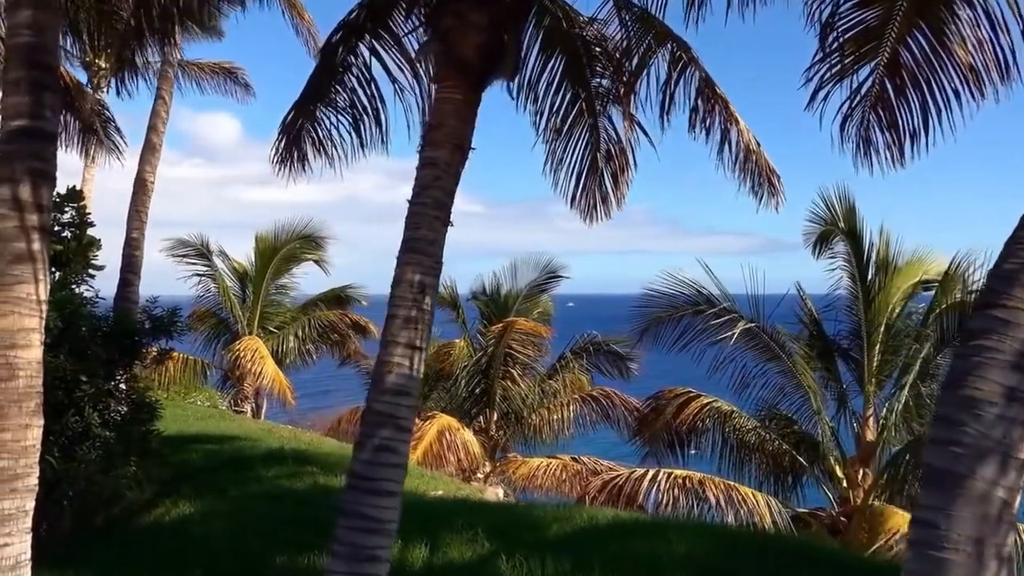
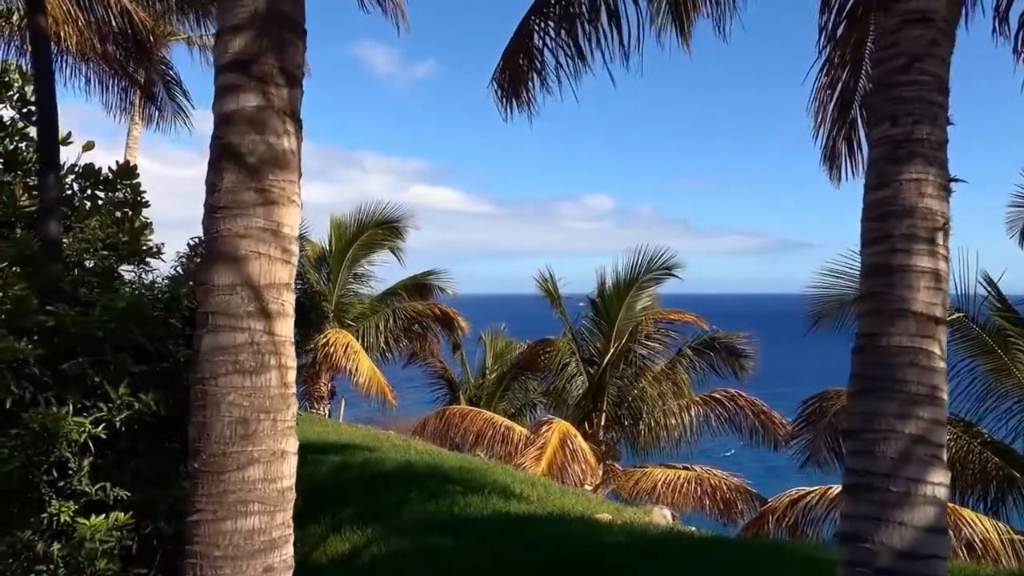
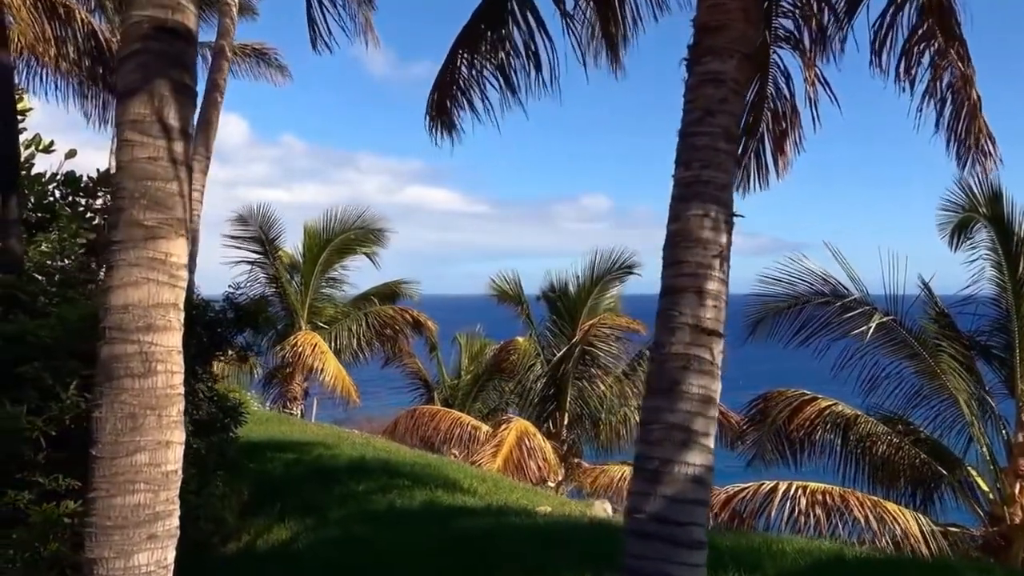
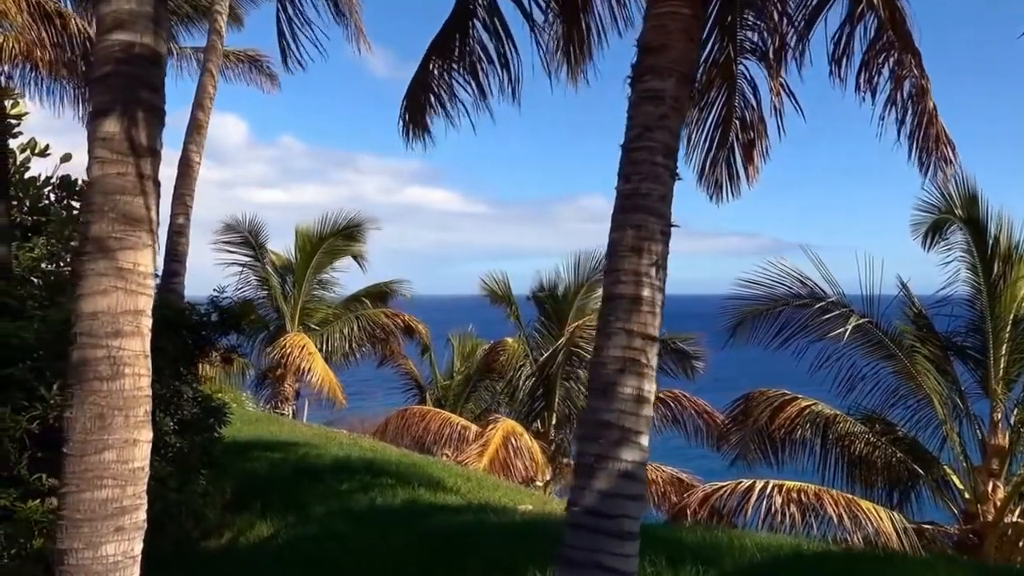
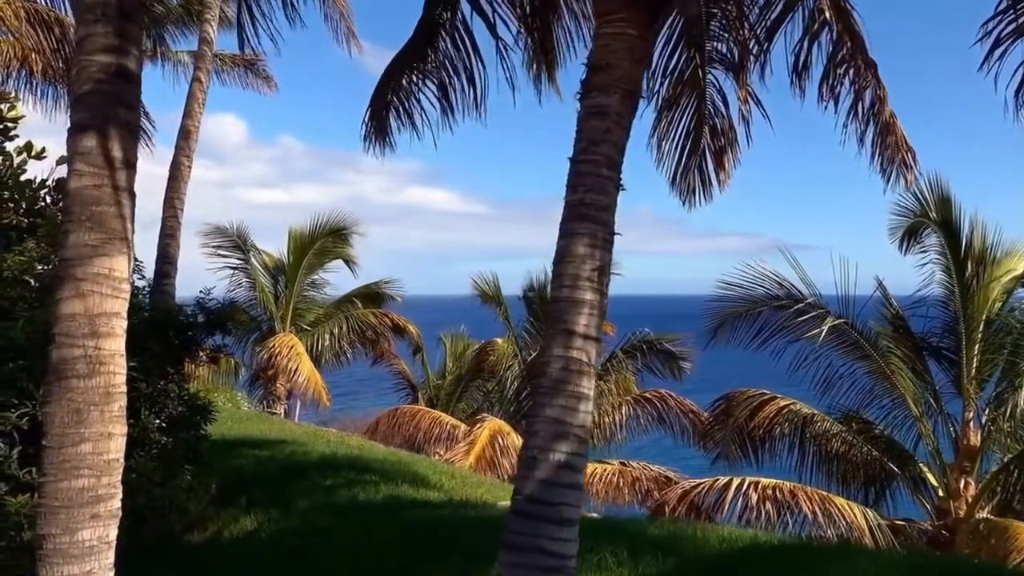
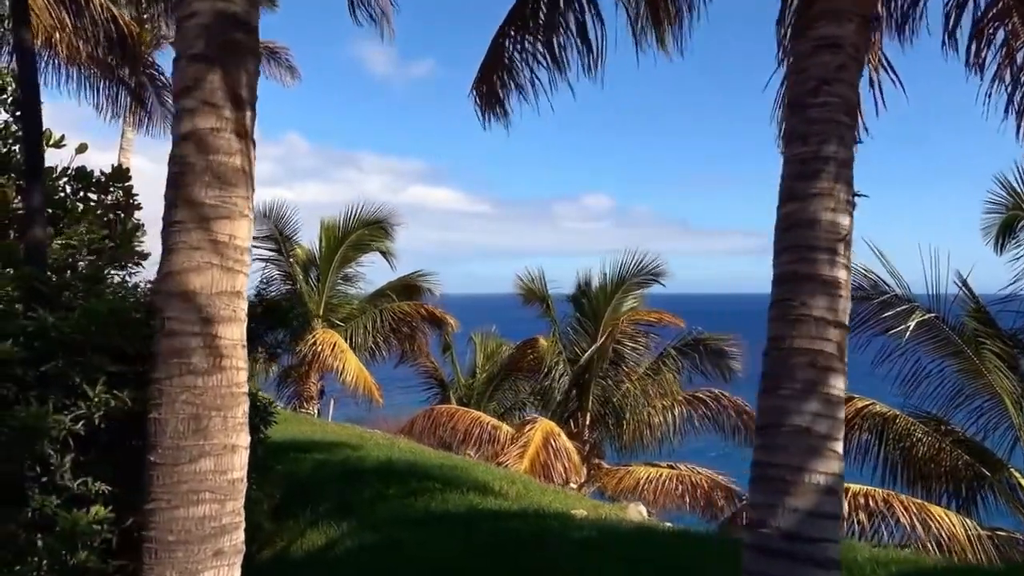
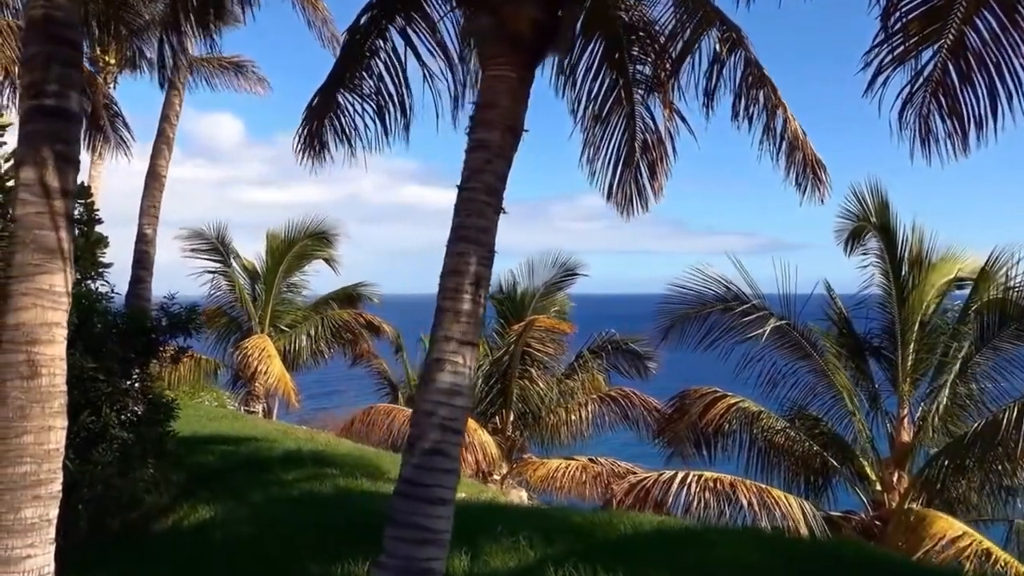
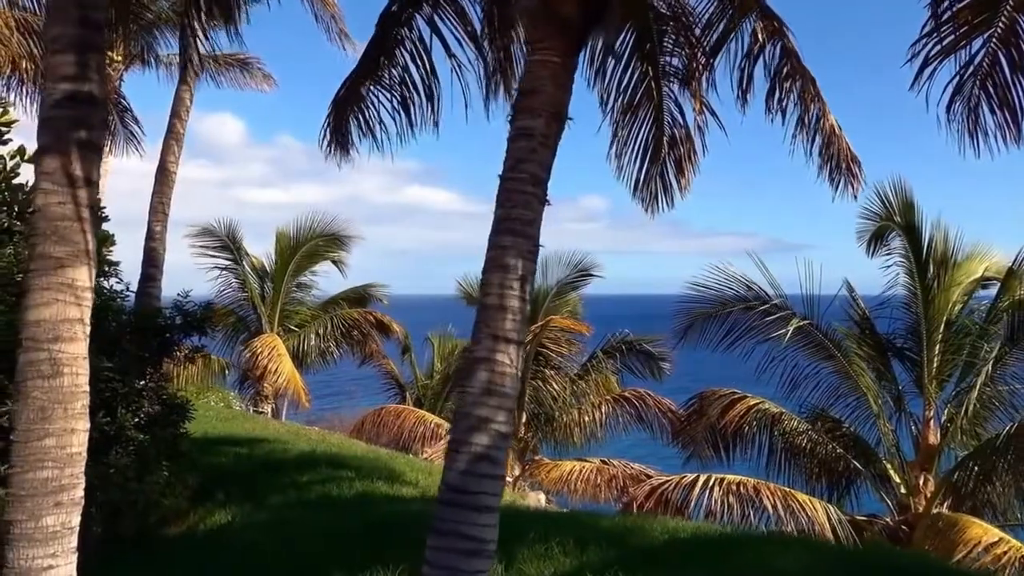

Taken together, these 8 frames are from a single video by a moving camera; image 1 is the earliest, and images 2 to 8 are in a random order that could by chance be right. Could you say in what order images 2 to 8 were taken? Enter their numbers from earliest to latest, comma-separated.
7, 8, 5, 4, 3, 6, 2
